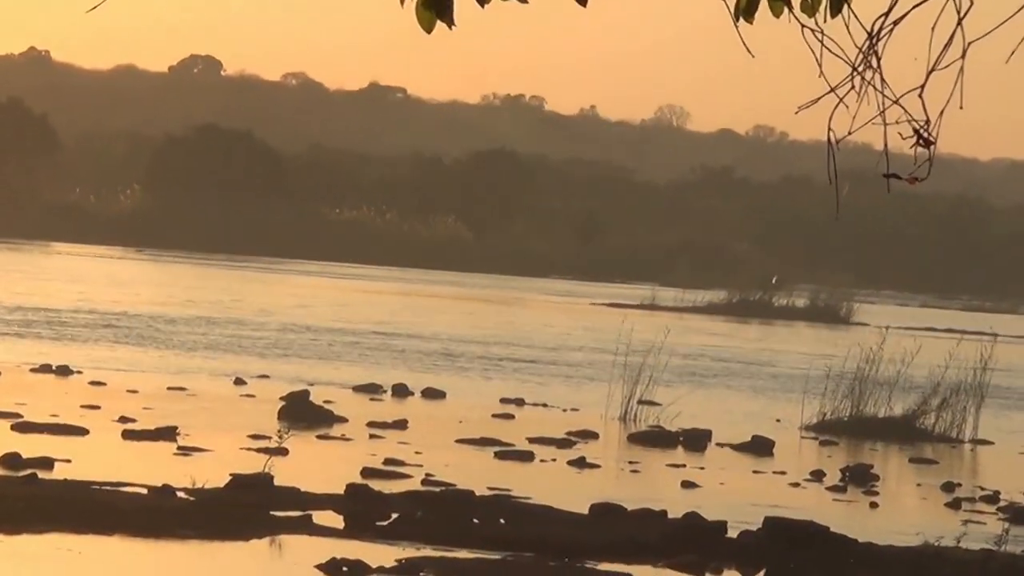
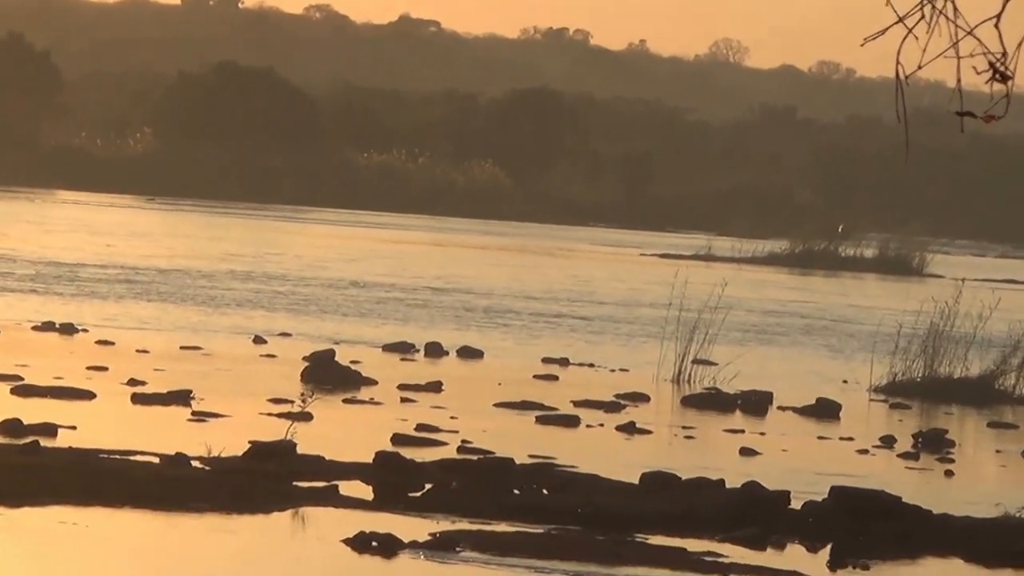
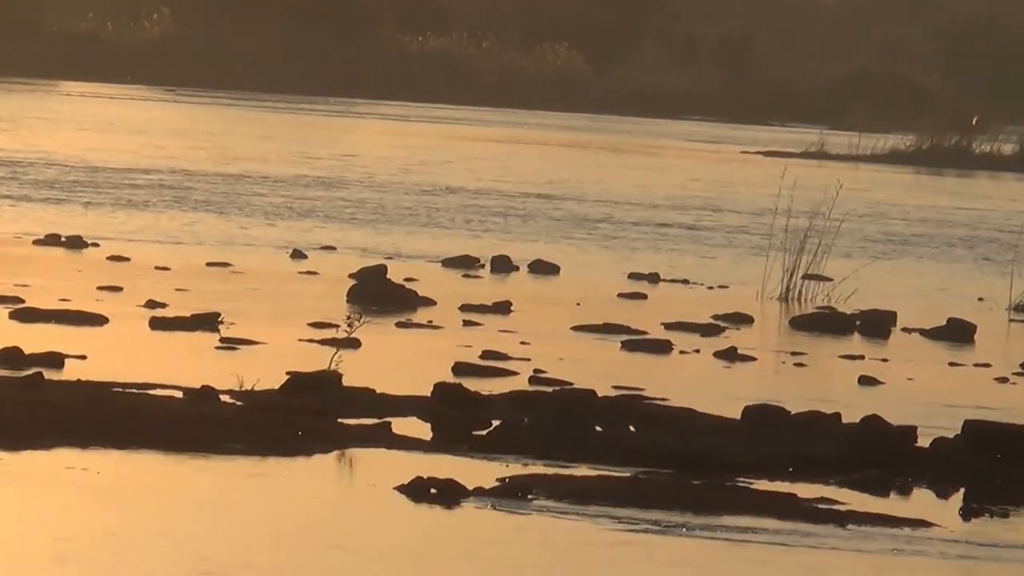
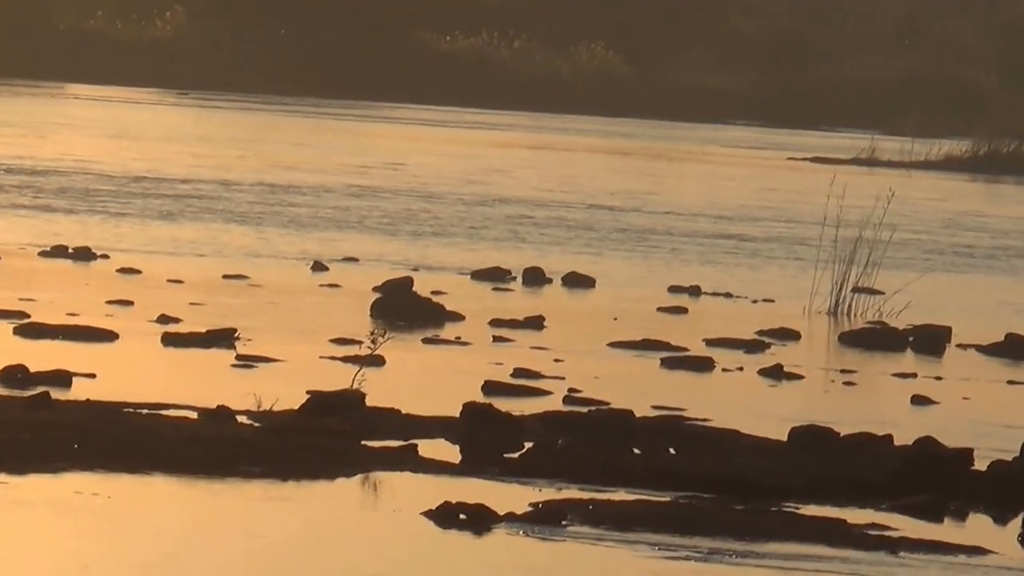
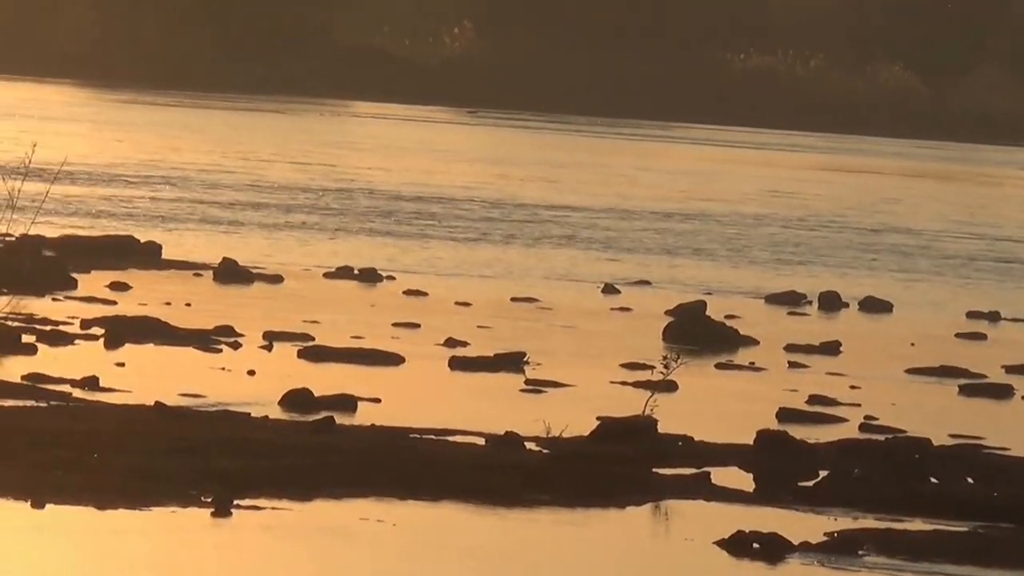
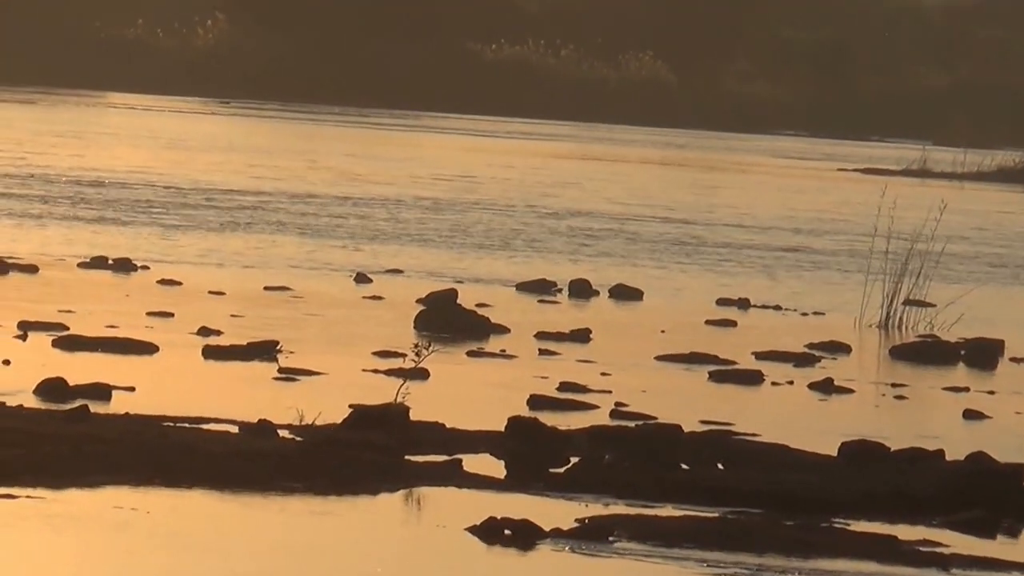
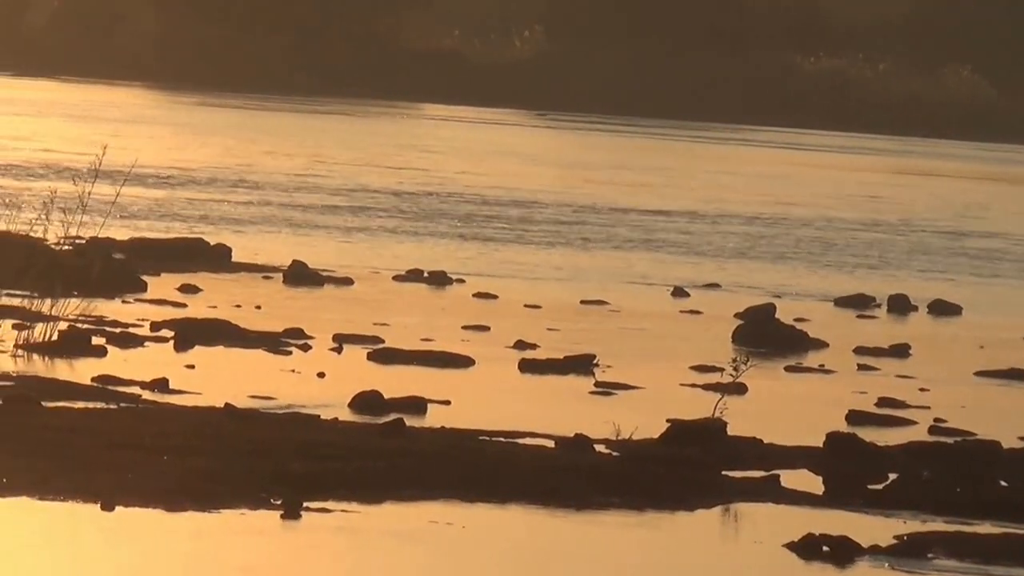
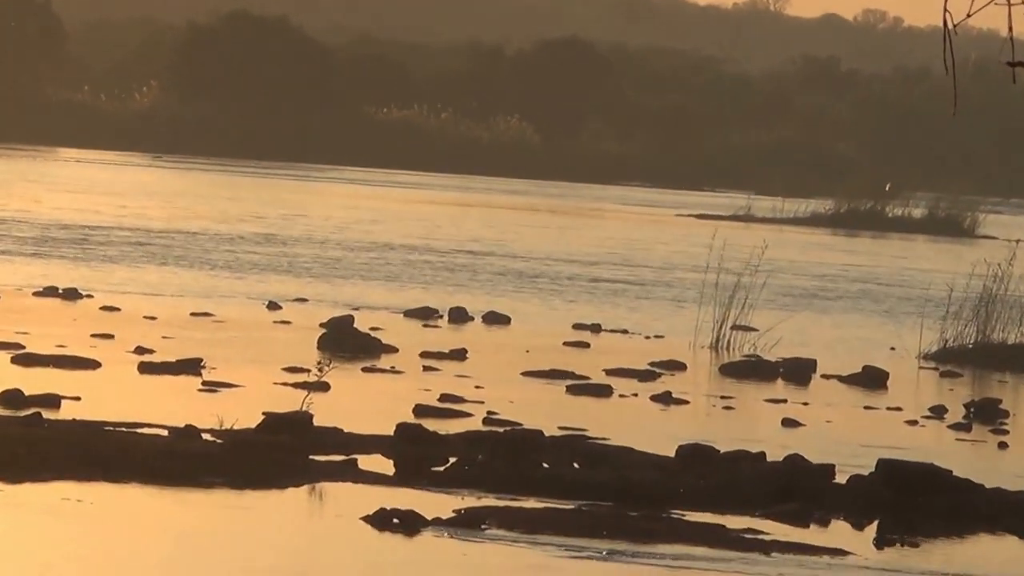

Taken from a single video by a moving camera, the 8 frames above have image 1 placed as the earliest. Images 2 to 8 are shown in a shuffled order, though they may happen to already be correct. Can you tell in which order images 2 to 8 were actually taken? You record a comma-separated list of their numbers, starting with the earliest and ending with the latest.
2, 8, 3, 4, 6, 5, 7
